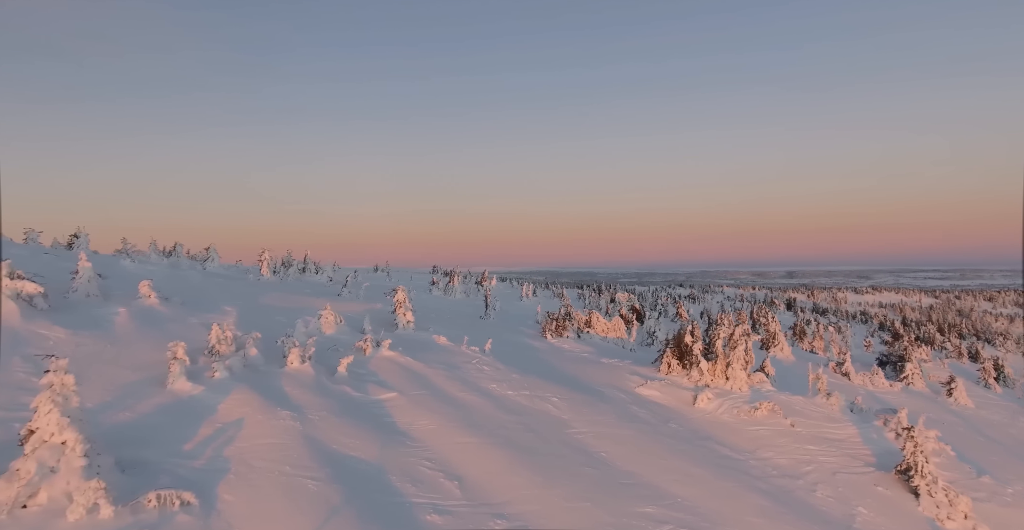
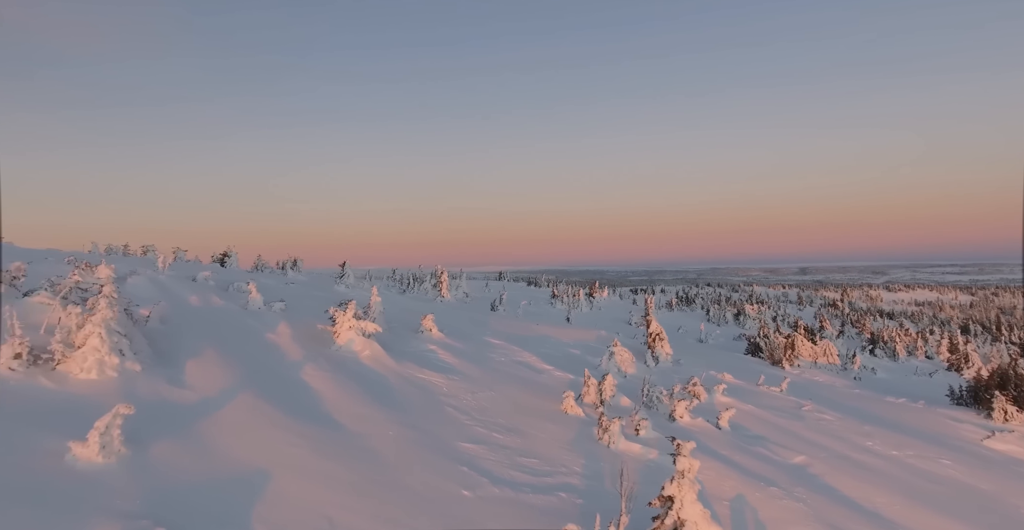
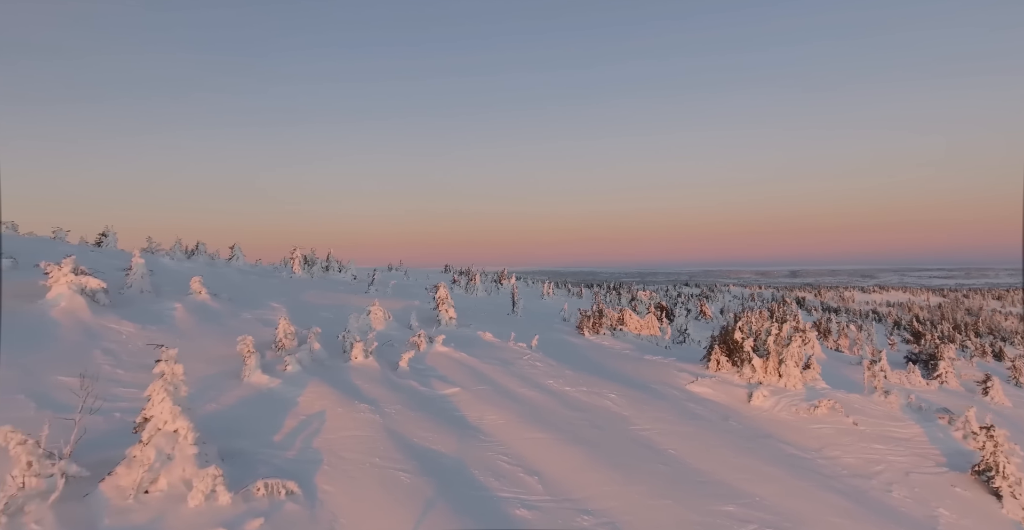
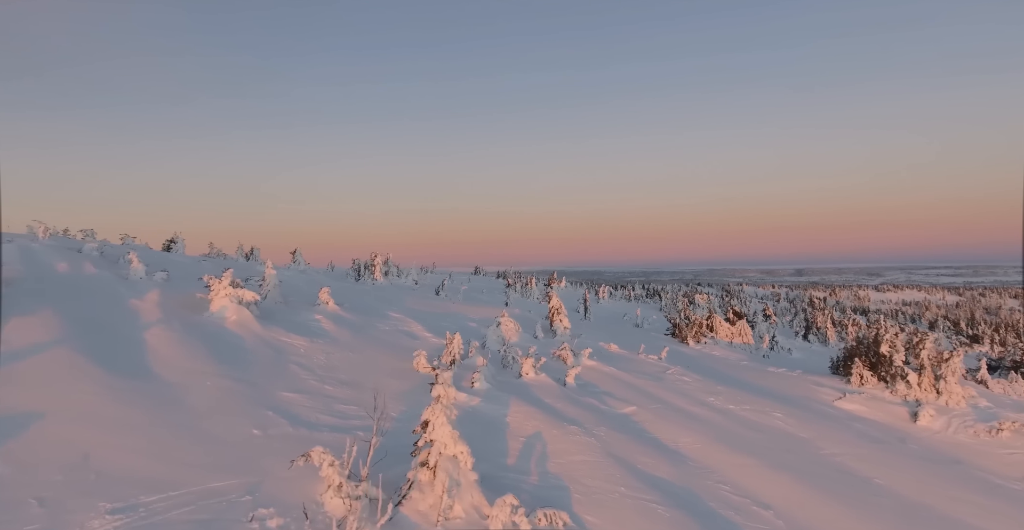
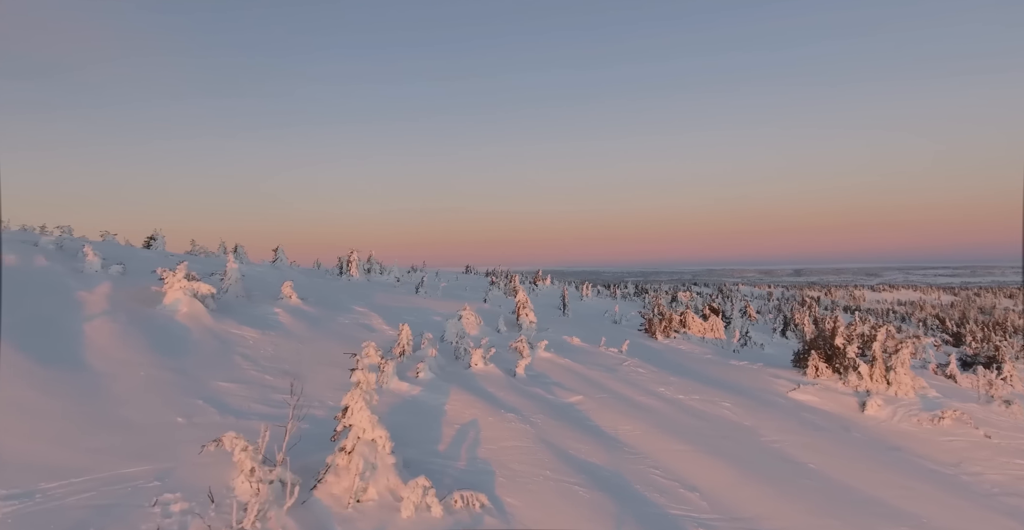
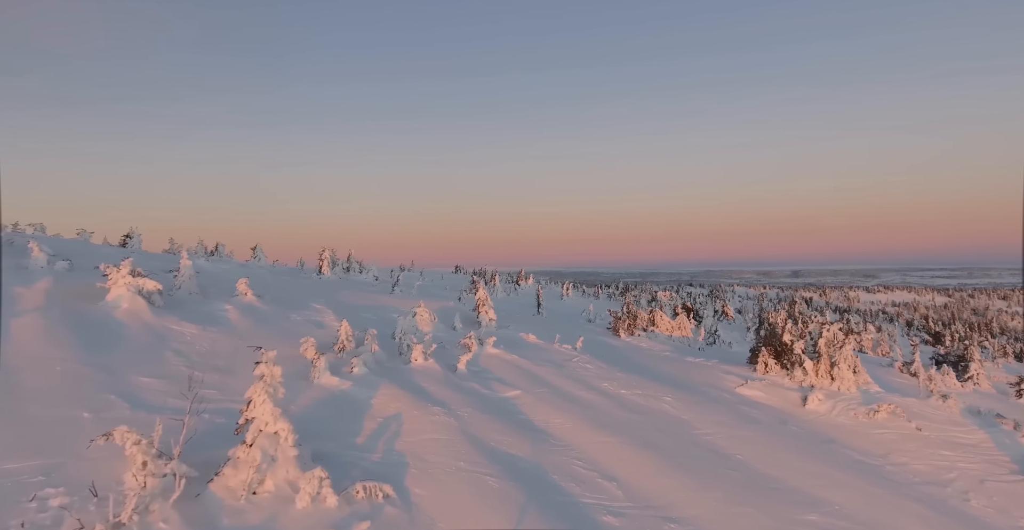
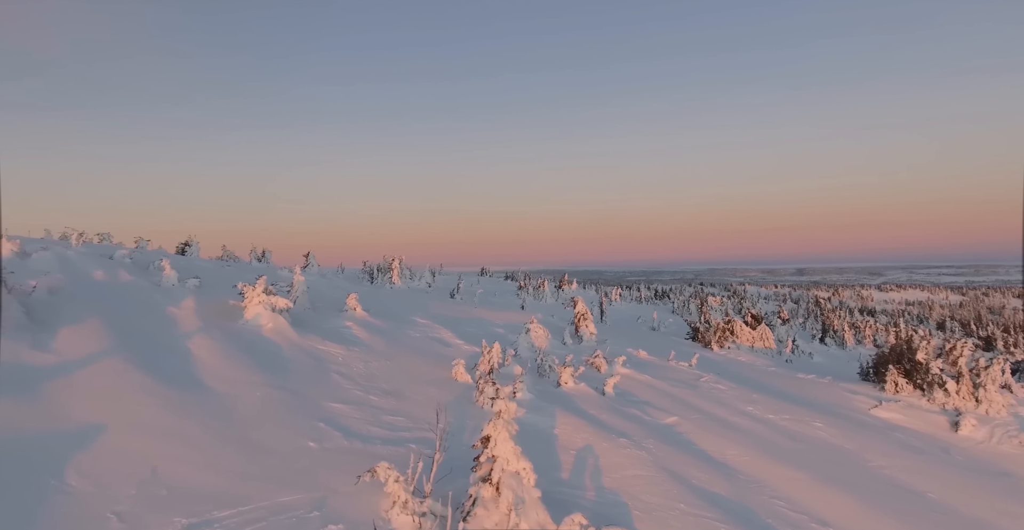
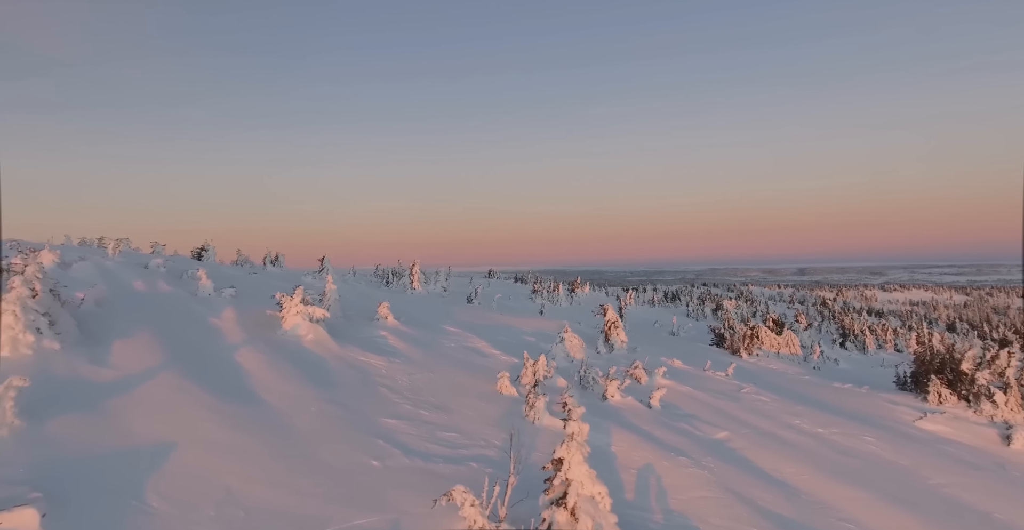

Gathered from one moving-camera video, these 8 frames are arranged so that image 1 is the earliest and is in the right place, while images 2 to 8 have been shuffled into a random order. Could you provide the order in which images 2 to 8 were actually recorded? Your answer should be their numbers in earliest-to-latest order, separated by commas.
3, 6, 5, 4, 7, 8, 2
